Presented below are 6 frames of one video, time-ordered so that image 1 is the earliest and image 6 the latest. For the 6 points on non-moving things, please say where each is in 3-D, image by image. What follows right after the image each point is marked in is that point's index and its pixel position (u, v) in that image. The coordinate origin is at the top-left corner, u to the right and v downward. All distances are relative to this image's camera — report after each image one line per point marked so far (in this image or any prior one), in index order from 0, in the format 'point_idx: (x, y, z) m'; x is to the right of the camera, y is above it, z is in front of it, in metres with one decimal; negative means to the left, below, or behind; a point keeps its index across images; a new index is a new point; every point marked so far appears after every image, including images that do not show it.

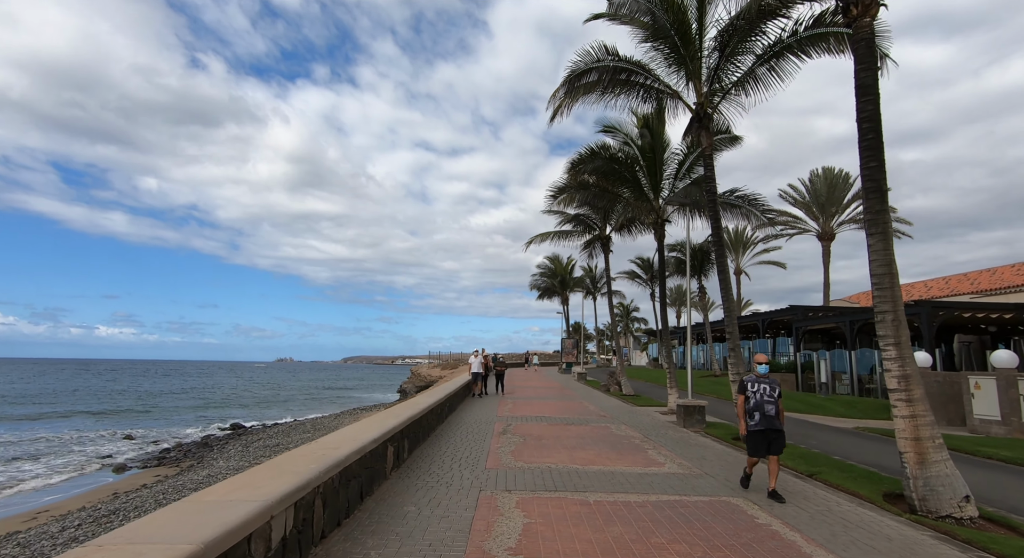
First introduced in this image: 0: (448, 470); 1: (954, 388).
0: (-0.9, -2.5, +7.3) m
1: (+13.9, -3.5, +17.4) m
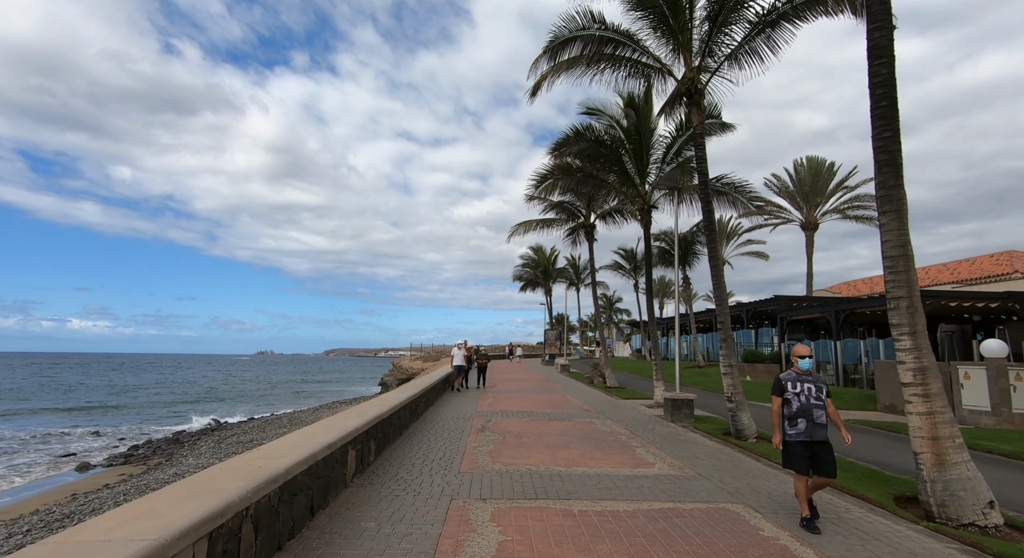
0: (-1.1, -2.4, +6.5) m
1: (+13.4, -3.1, +17.1) m
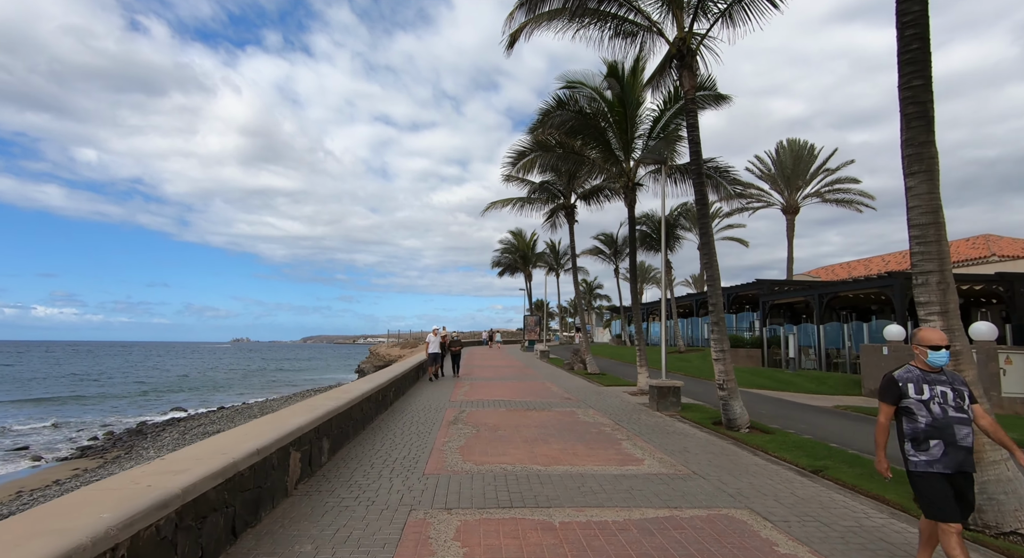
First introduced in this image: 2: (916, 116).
0: (-1.4, -2.1, +5.7) m
1: (+12.7, -2.6, +16.8) m
2: (+3.7, +1.5, +5.0) m
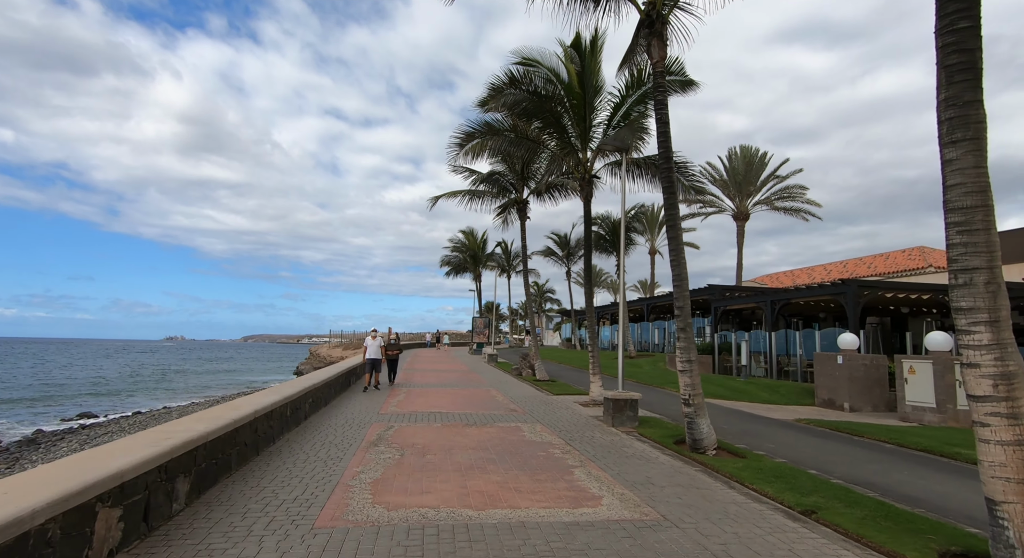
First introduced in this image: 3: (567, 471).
0: (-2.1, -2.0, +4.1) m
1: (+11.0, -2.8, +16.4) m
2: (+3.2, +1.5, +3.9) m
3: (+0.7, -2.4, +6.8) m
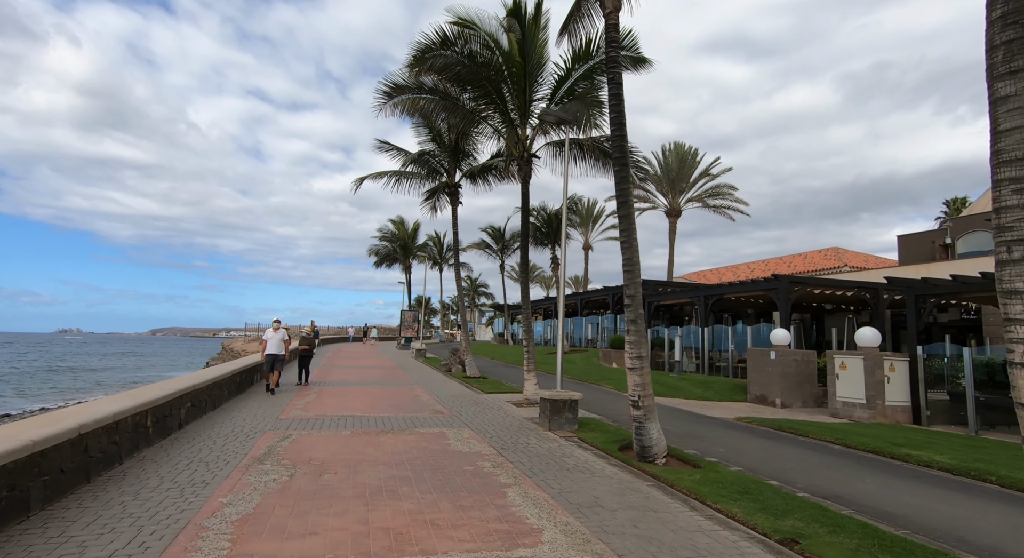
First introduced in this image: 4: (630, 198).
0: (-2.5, -1.7, +2.5) m
1: (+8.9, -2.7, +16.4) m
2: (+2.8, +1.6, +2.9) m
3: (-0.1, -2.2, +5.6) m
4: (+1.6, +1.1, +7.6) m
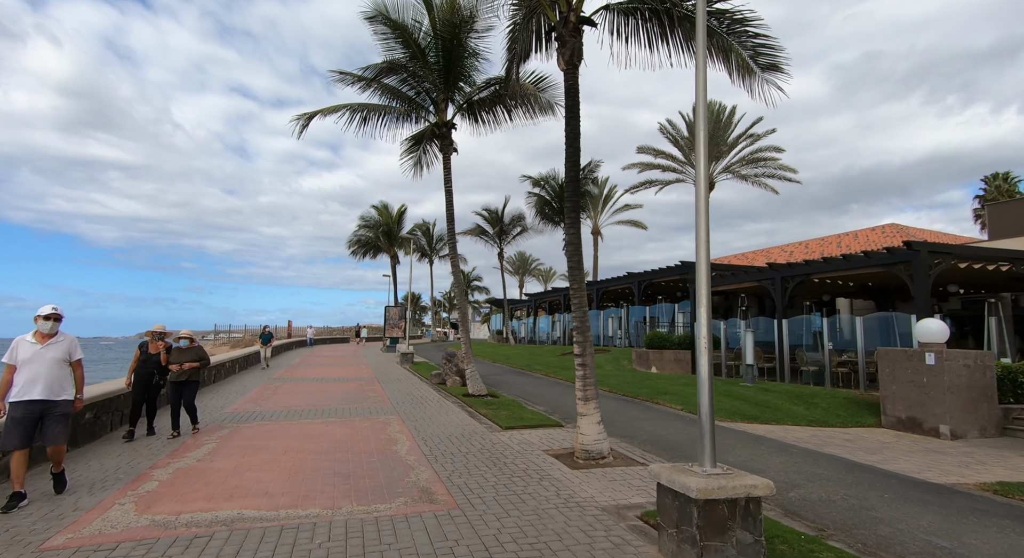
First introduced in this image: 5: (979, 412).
0: (-1.8, -1.3, -3.1) m
1: (+9.5, -1.9, +10.9) m
2: (+3.4, +2.2, -2.7) m
3: (+0.6, -1.7, 0.0) m
4: (+2.2, +1.7, +1.9) m
5: (+9.2, -2.6, +10.7) m
